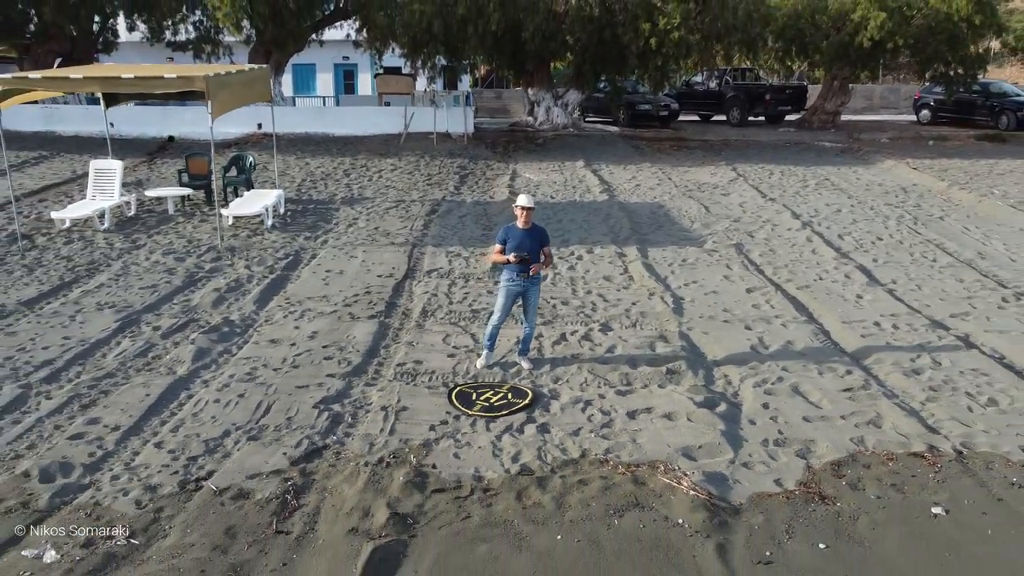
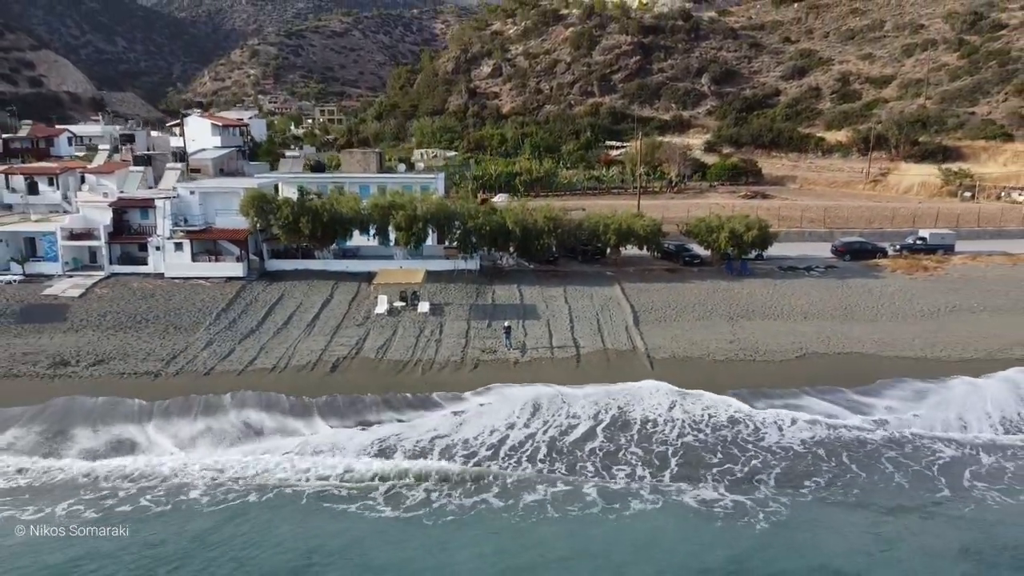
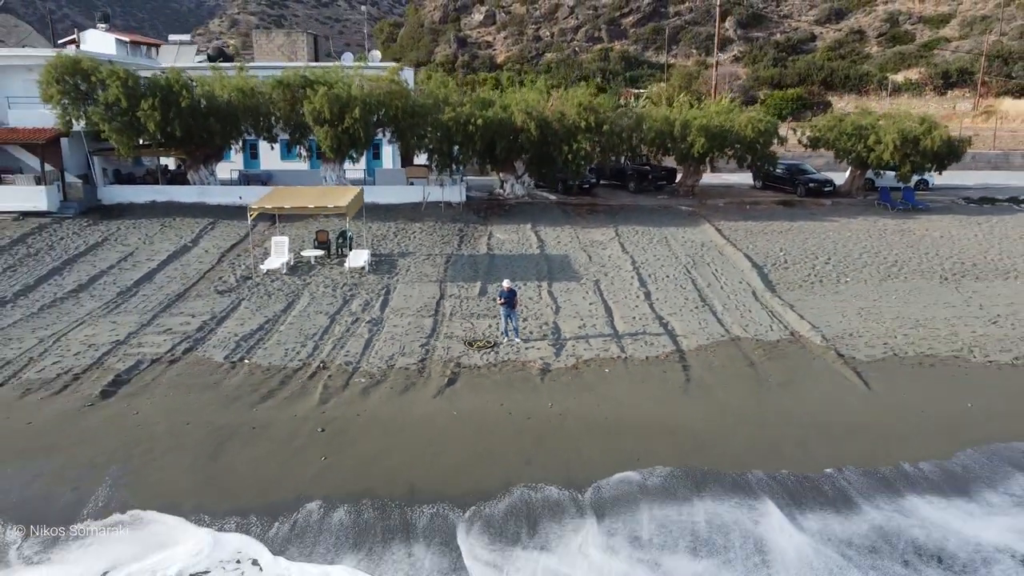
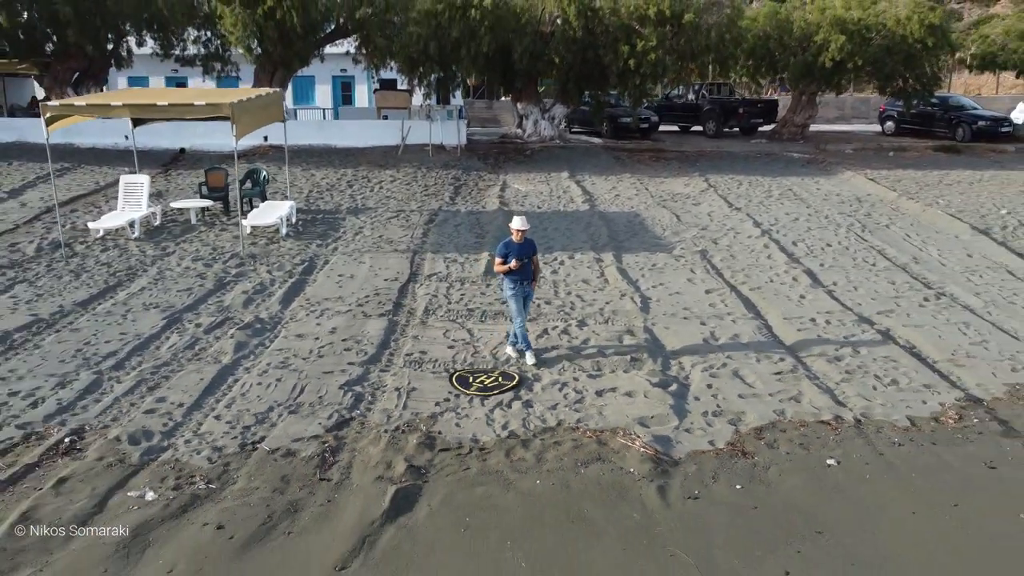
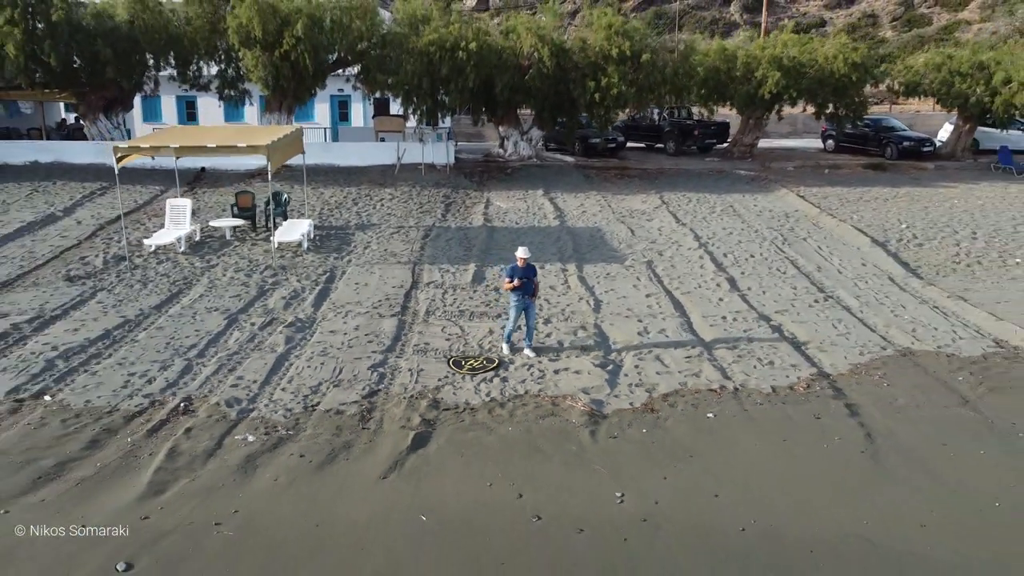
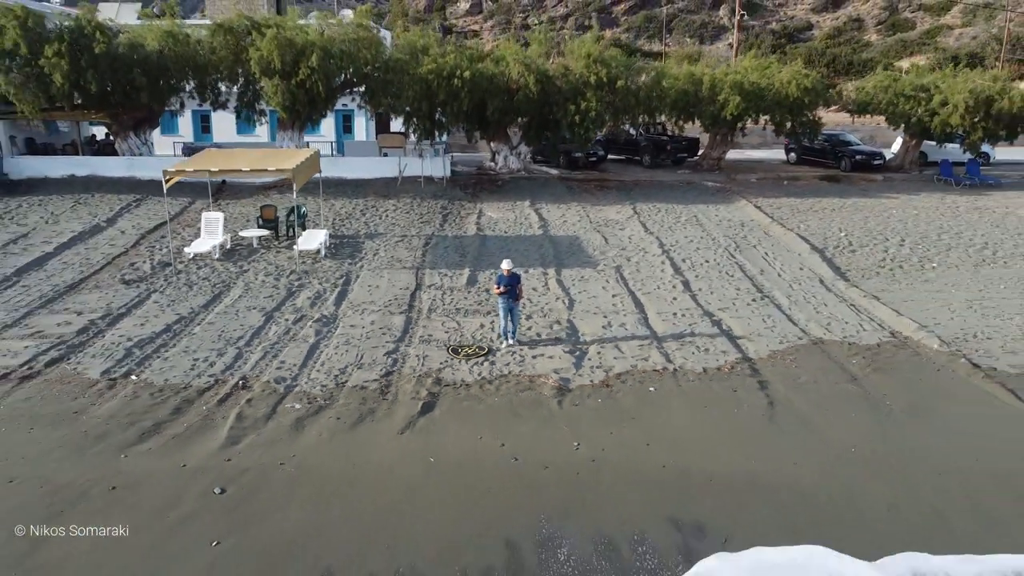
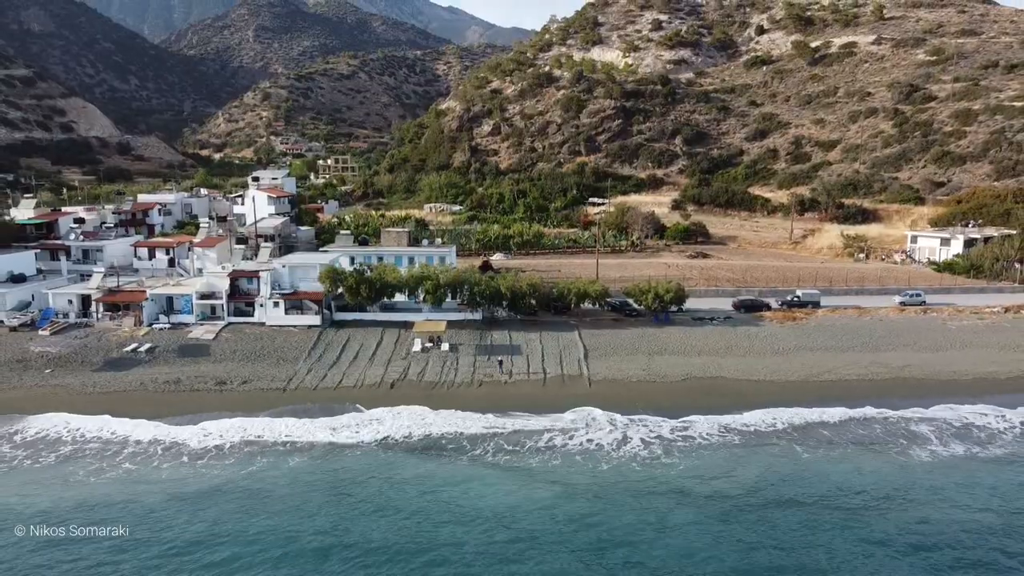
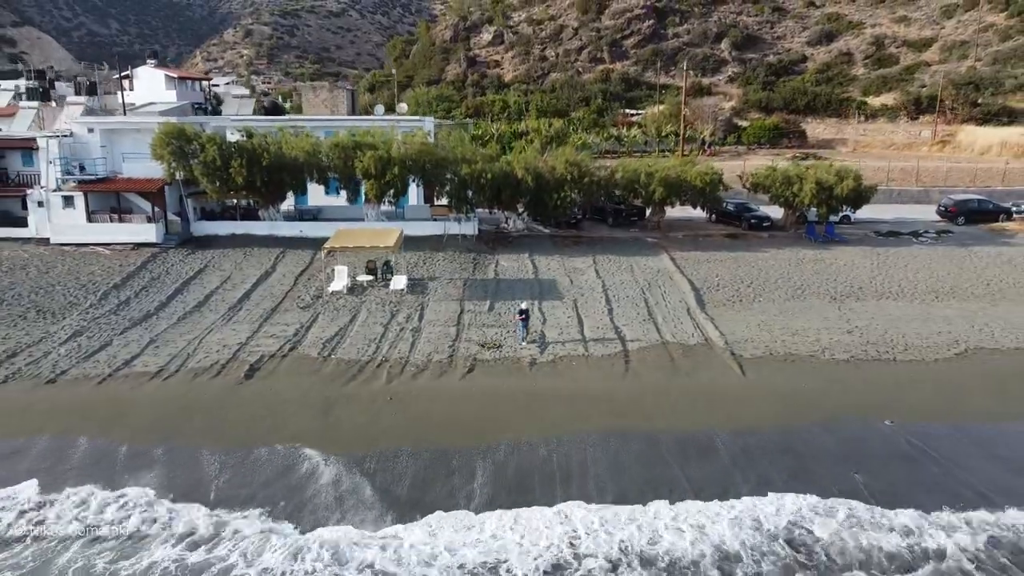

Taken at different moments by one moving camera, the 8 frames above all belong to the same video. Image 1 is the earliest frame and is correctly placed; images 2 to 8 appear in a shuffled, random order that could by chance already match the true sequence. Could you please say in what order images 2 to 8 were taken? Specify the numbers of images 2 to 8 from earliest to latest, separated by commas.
4, 5, 6, 3, 8, 2, 7
